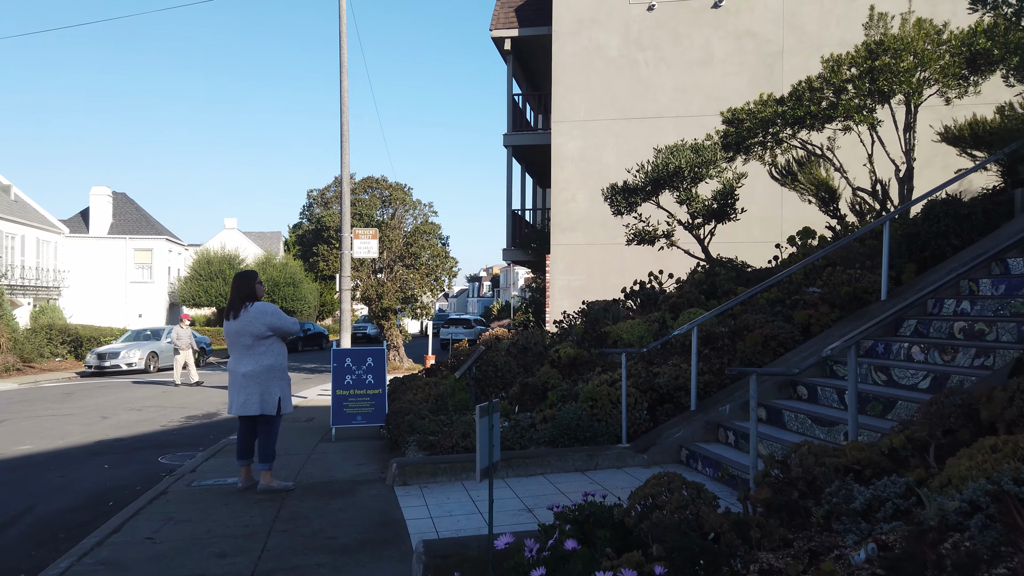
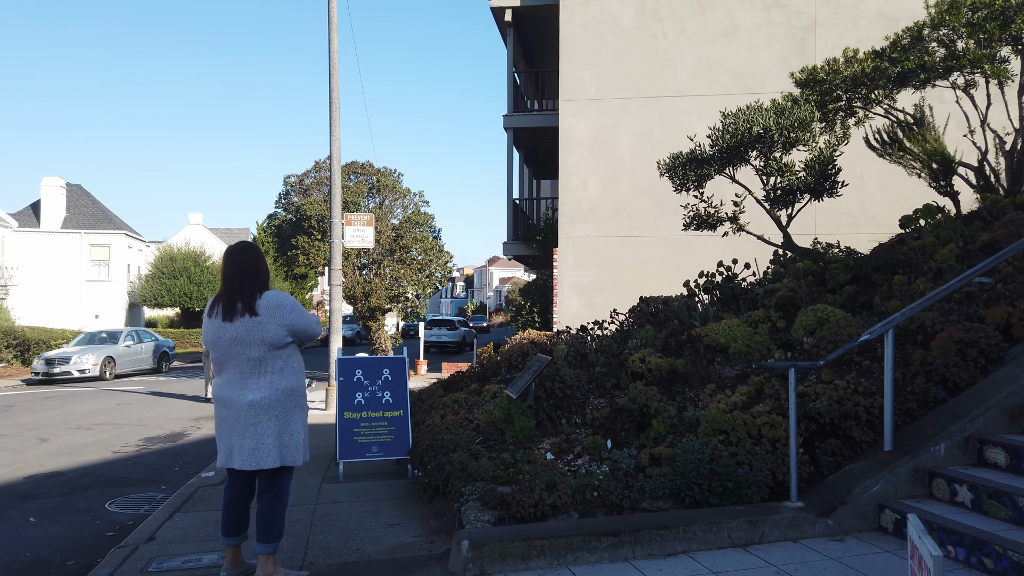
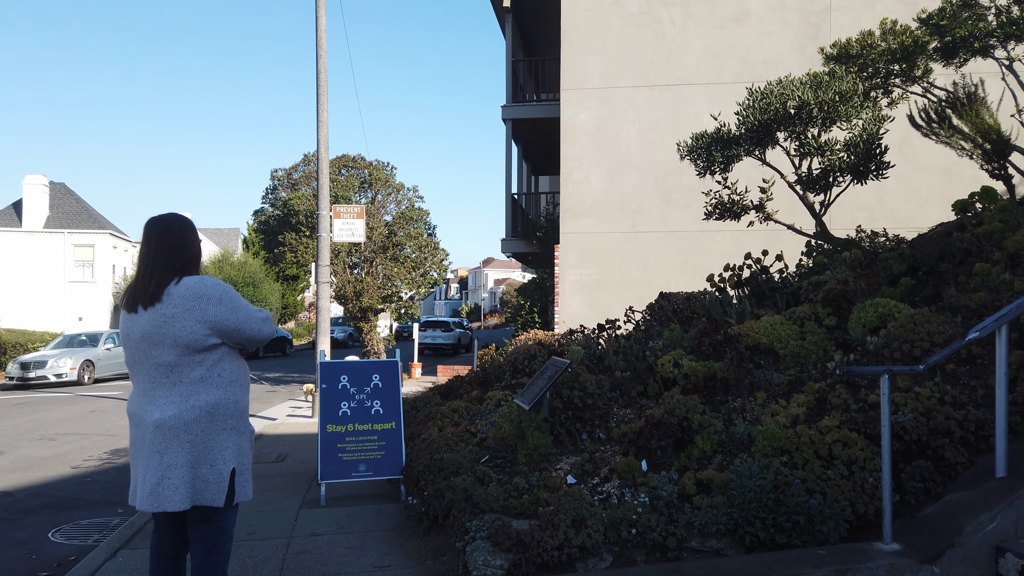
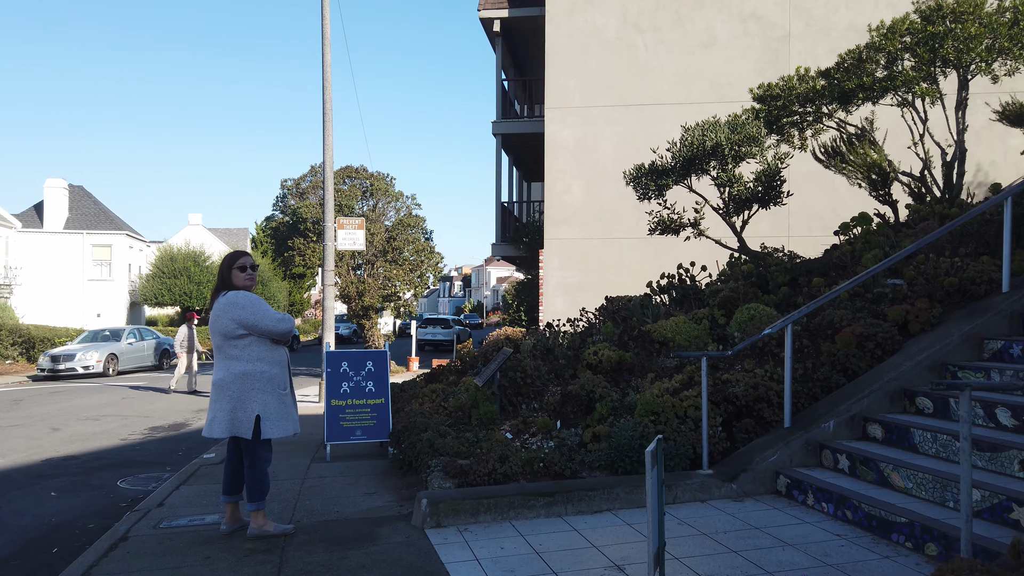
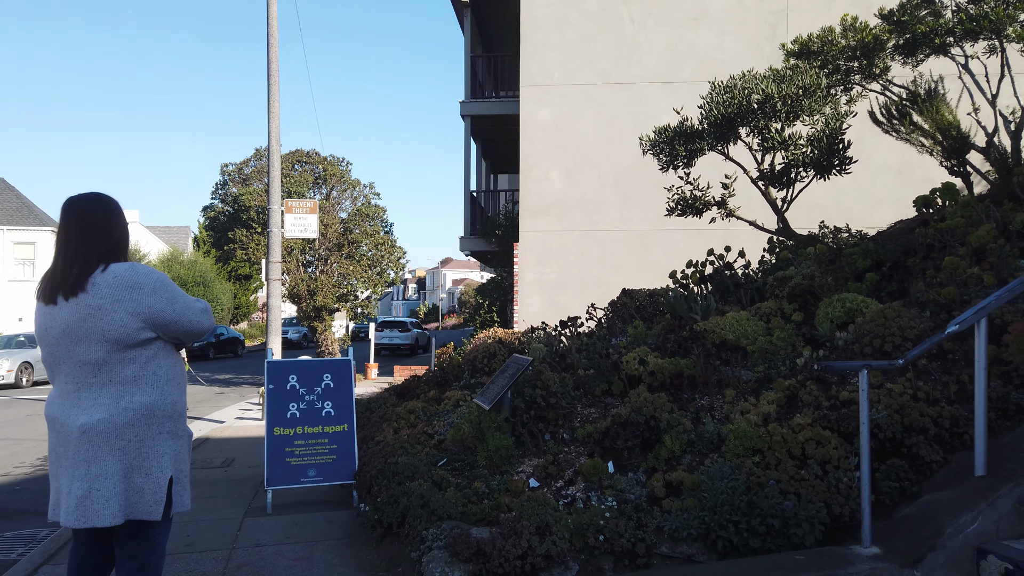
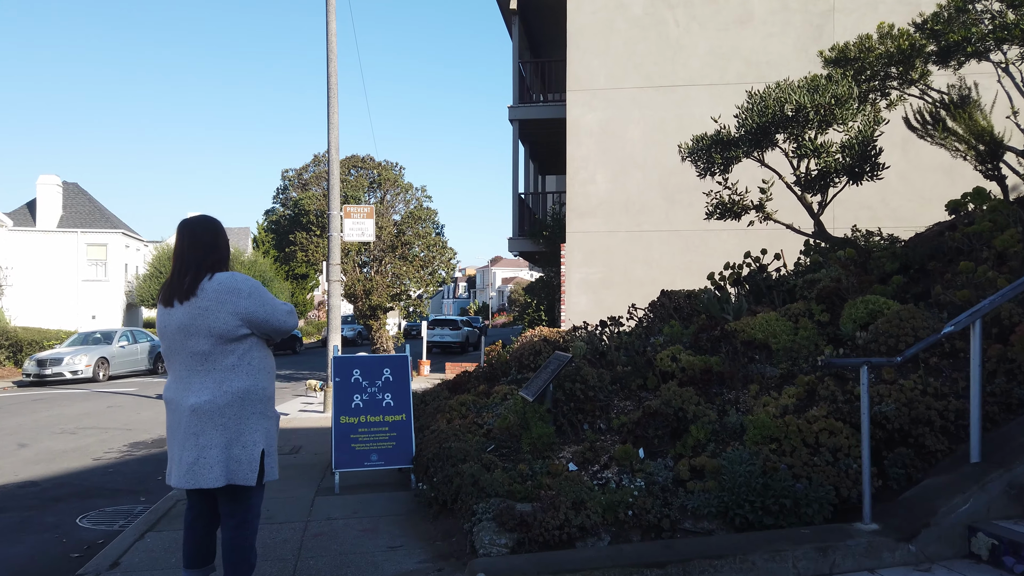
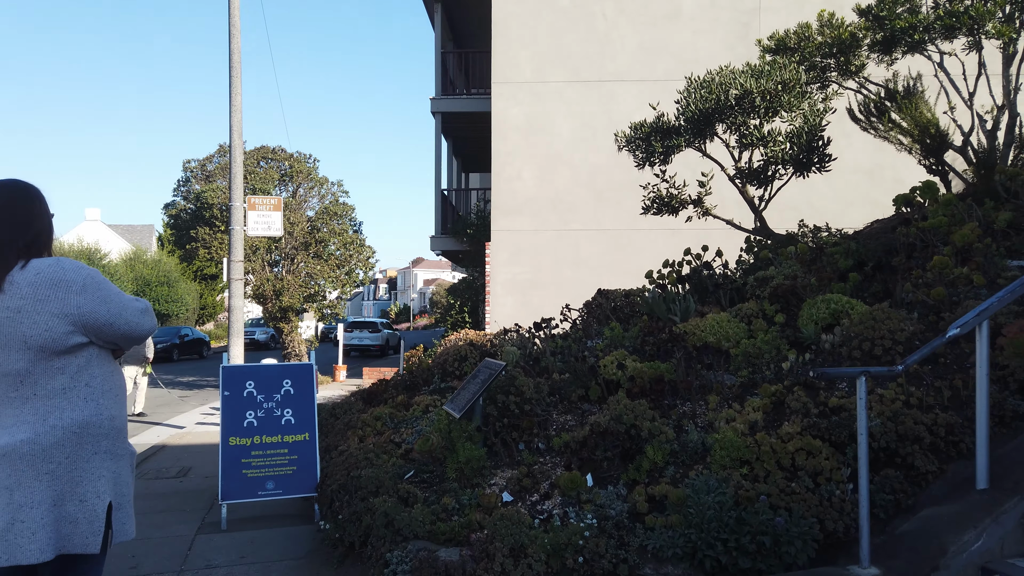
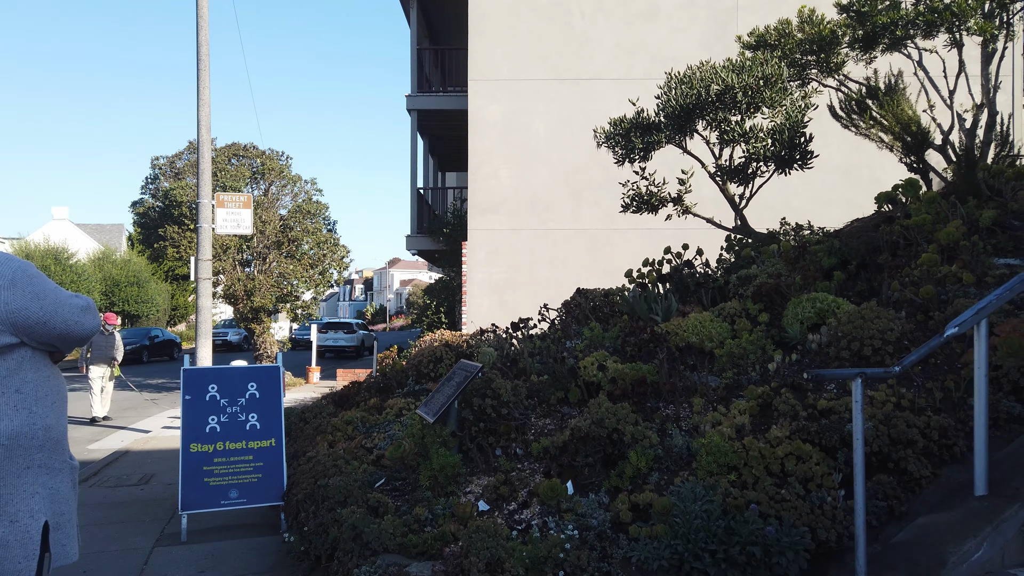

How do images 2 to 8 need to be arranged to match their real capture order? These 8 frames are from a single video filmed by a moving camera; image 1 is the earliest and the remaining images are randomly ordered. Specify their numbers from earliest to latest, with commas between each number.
4, 2, 6, 3, 5, 7, 8
